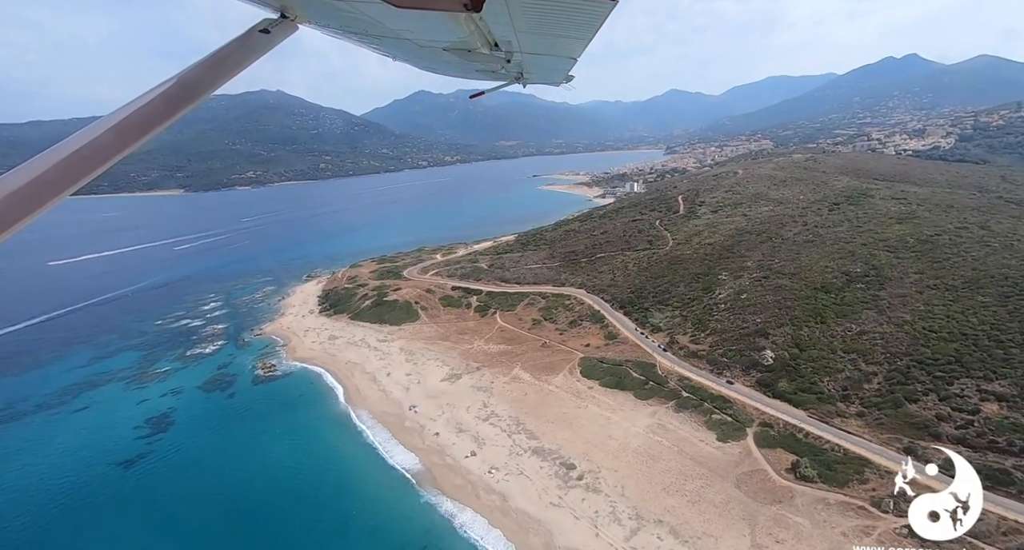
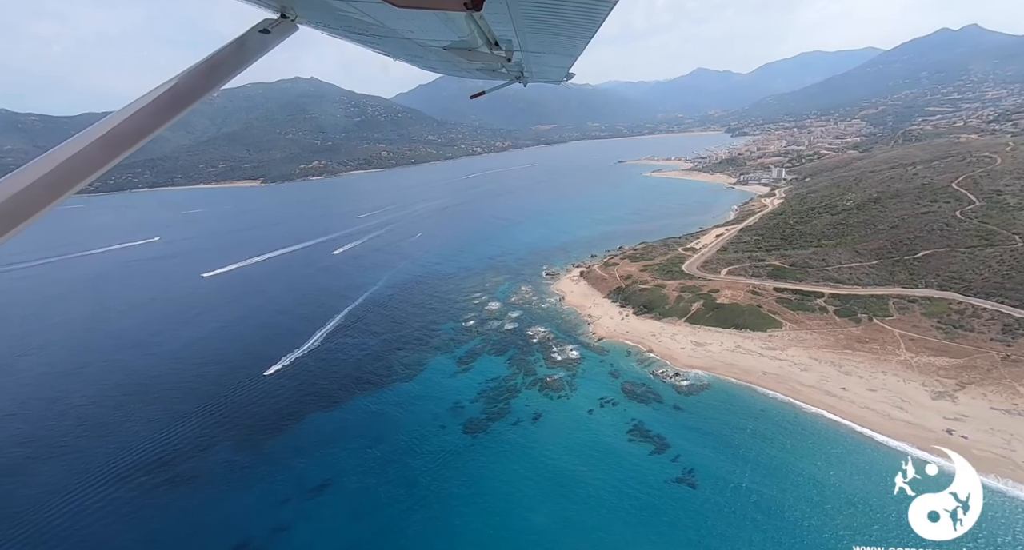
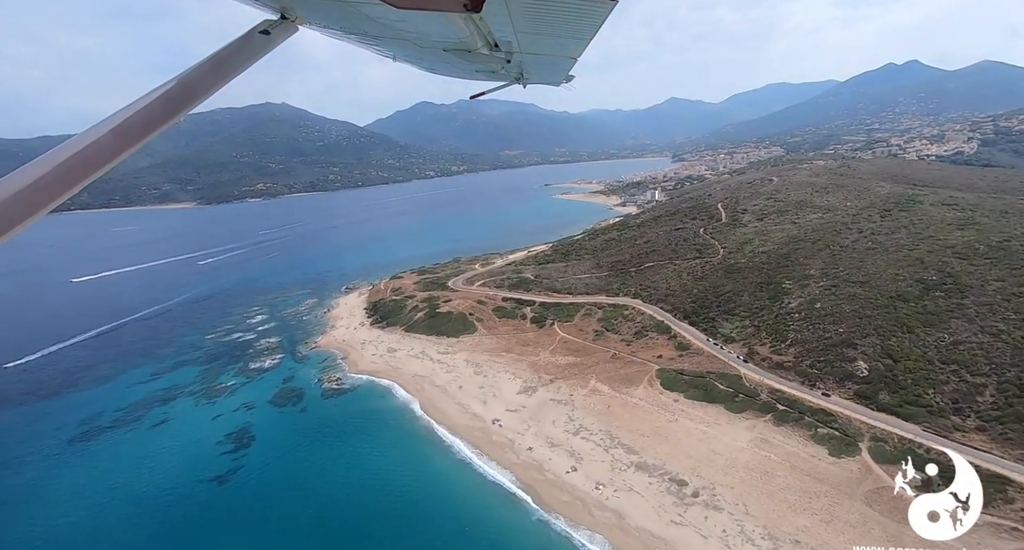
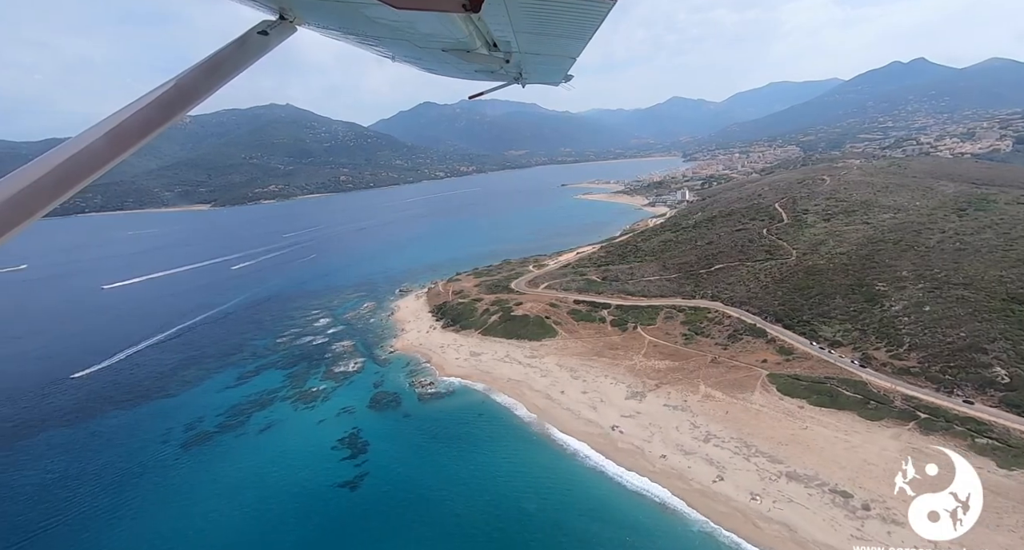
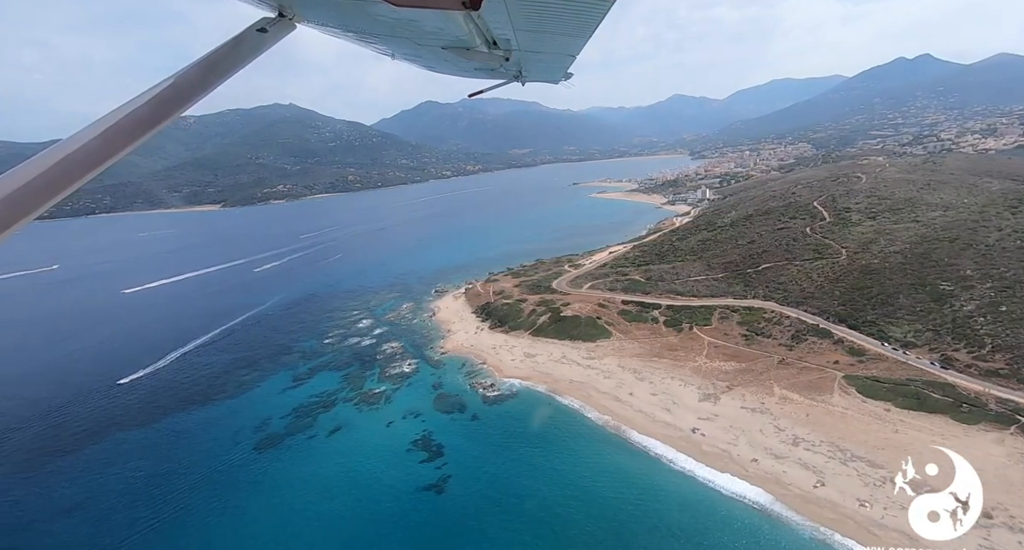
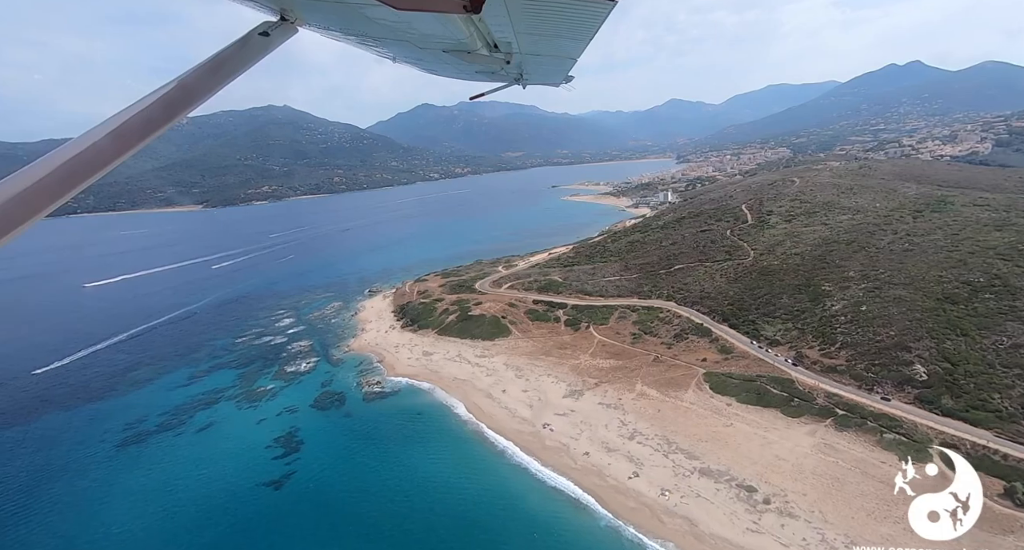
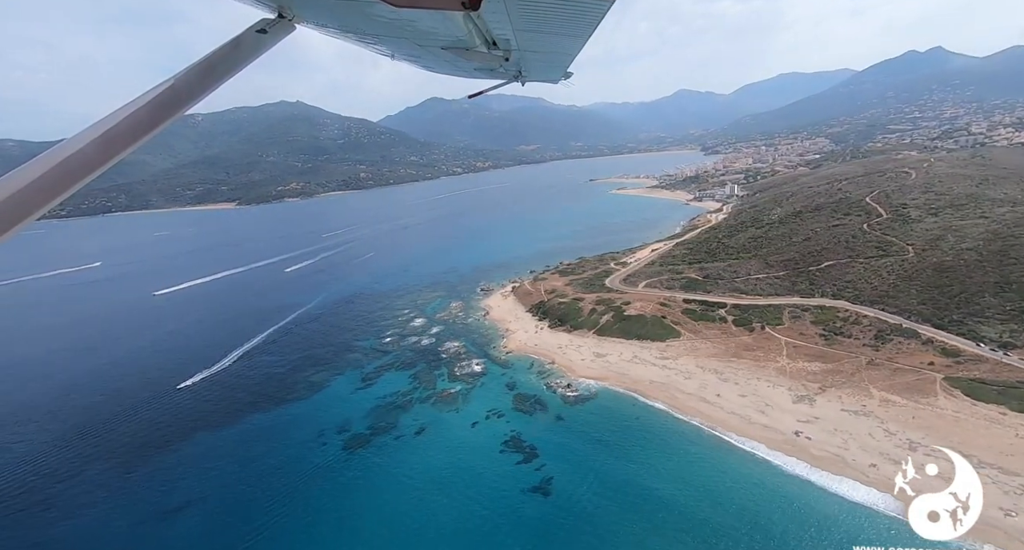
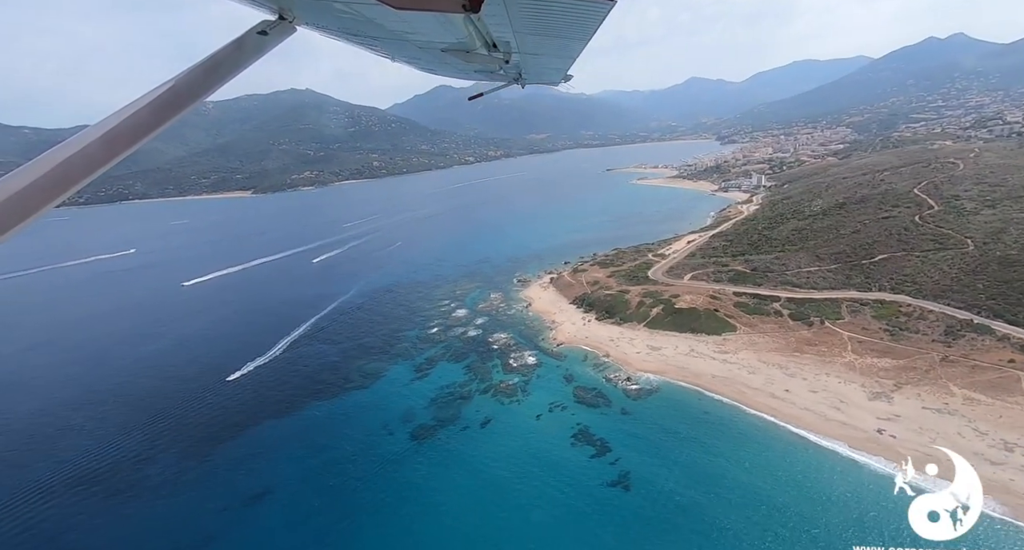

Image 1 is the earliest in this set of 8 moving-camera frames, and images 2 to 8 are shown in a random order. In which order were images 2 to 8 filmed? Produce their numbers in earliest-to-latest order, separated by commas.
3, 6, 4, 5, 7, 8, 2
